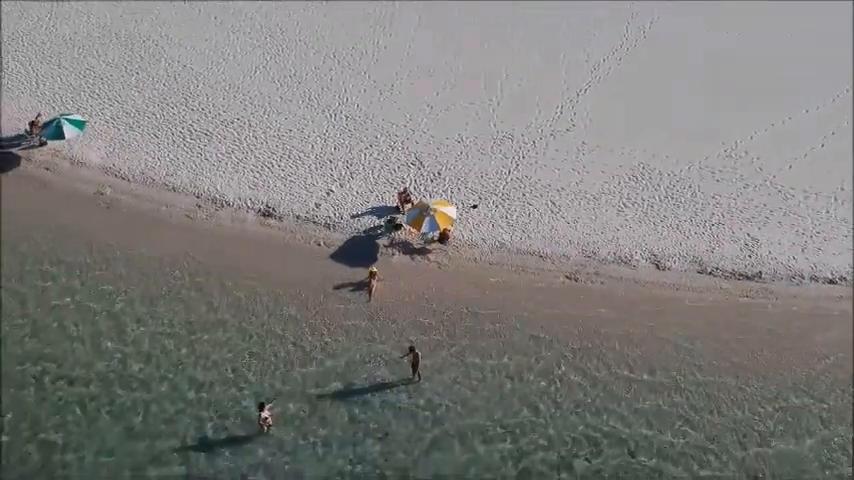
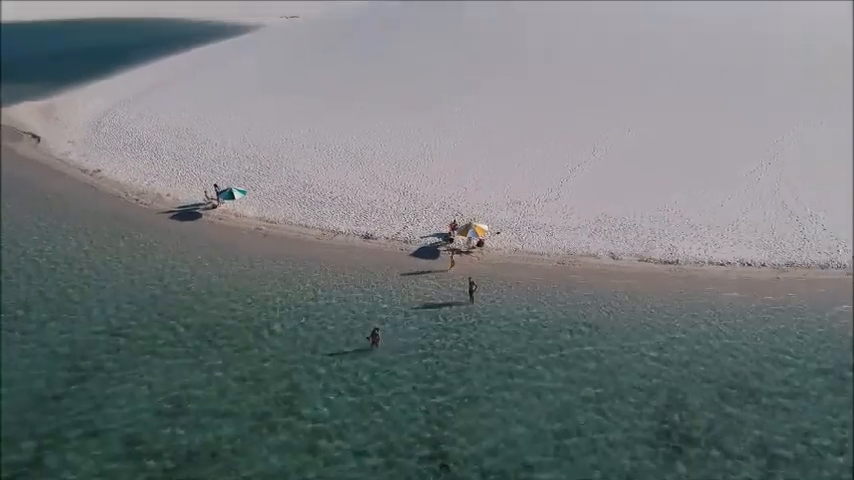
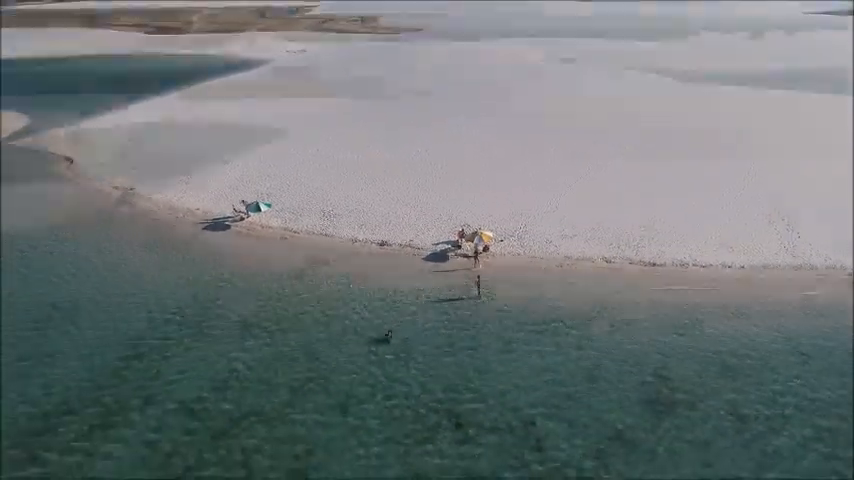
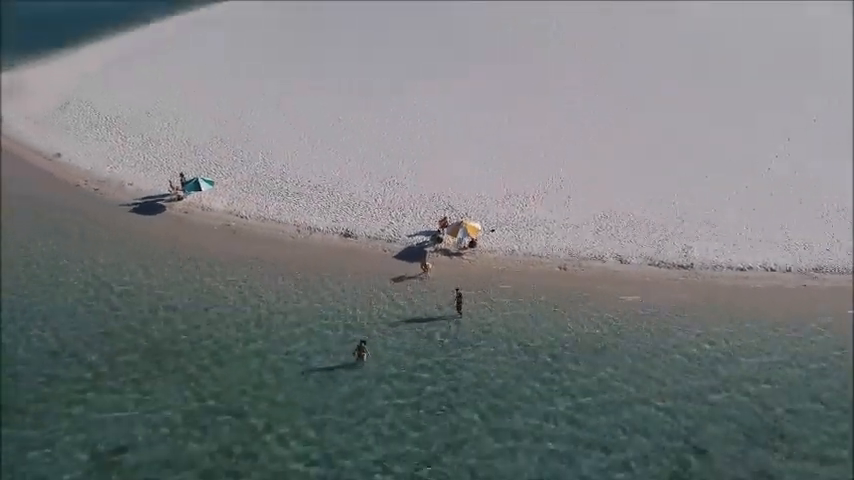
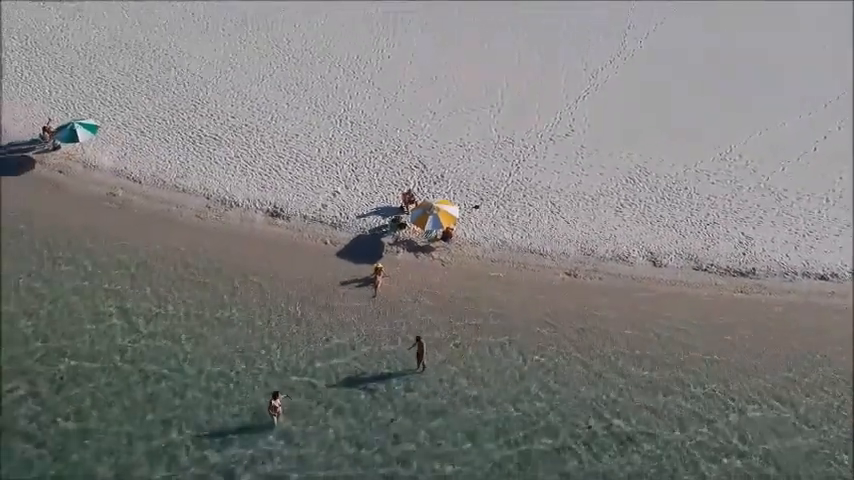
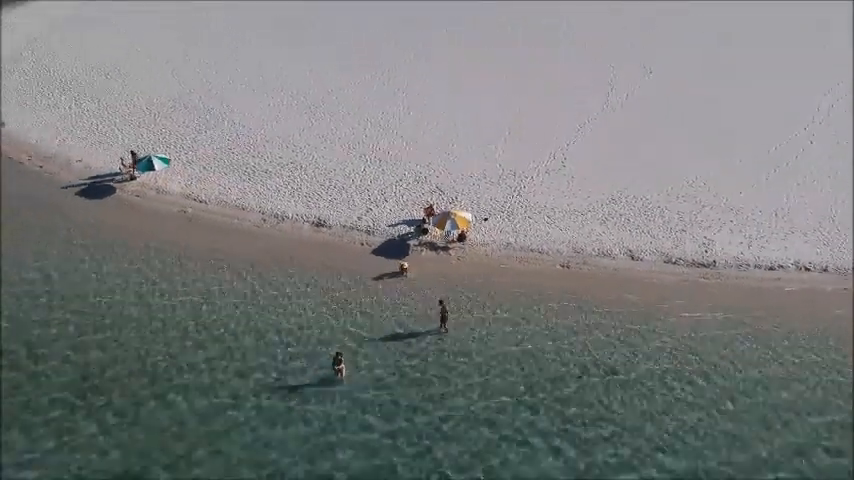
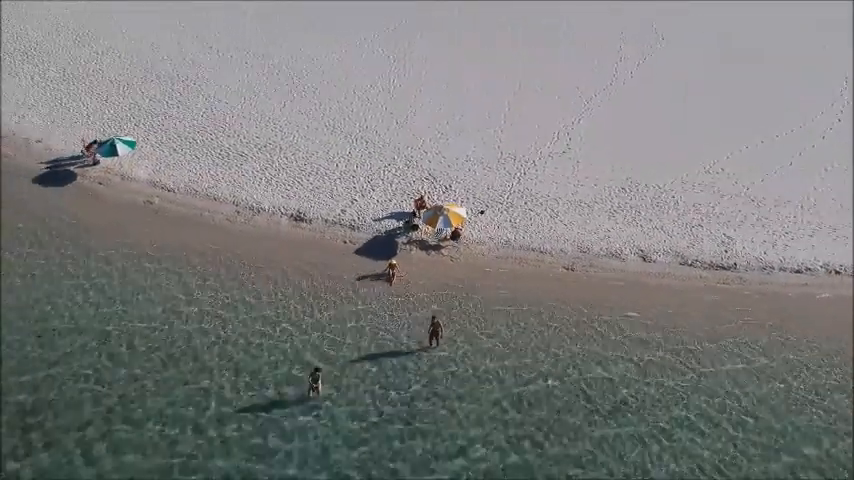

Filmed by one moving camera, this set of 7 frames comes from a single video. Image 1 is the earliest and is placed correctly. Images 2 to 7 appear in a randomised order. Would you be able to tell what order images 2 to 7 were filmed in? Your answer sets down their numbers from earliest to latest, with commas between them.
5, 7, 6, 4, 2, 3
